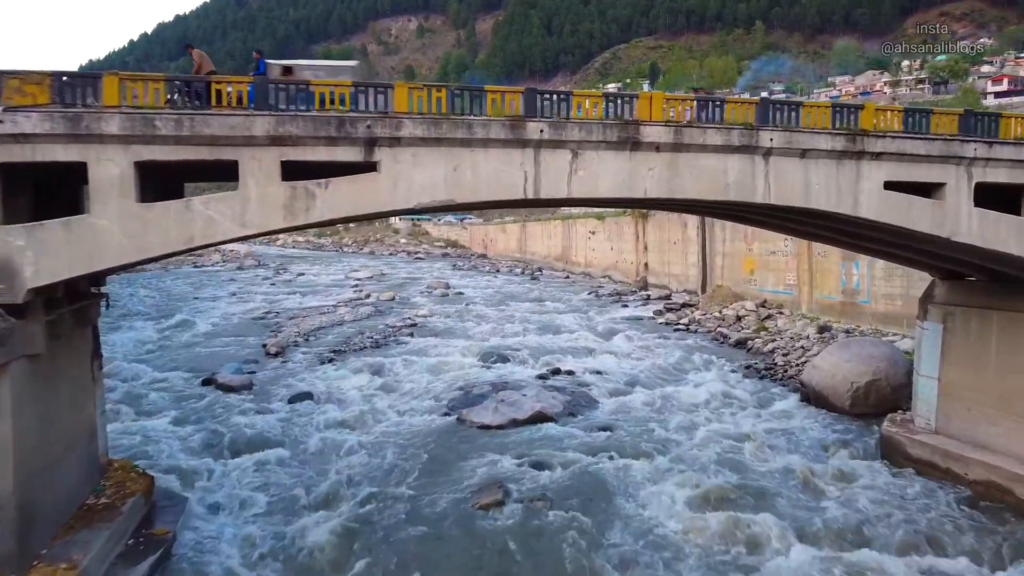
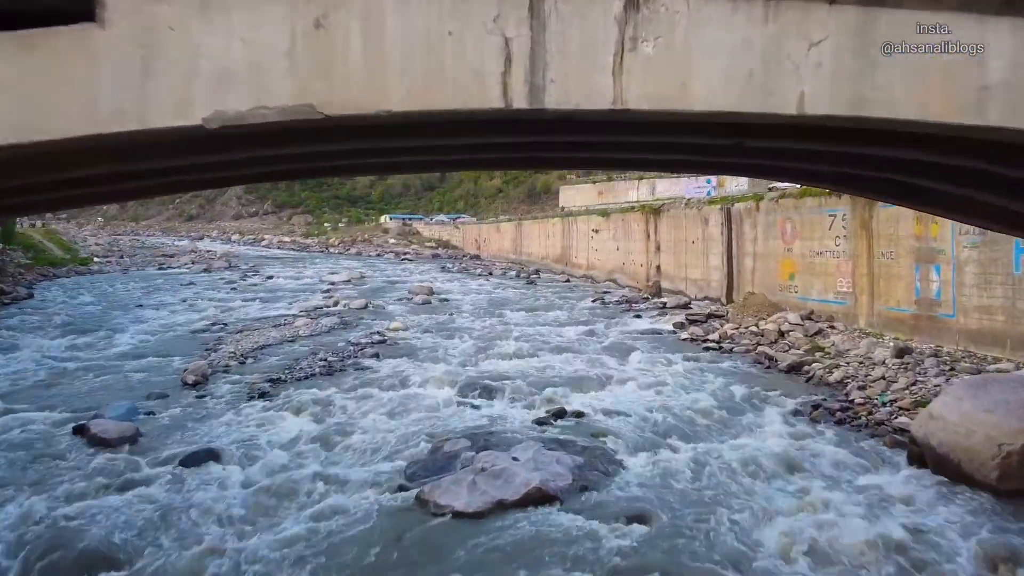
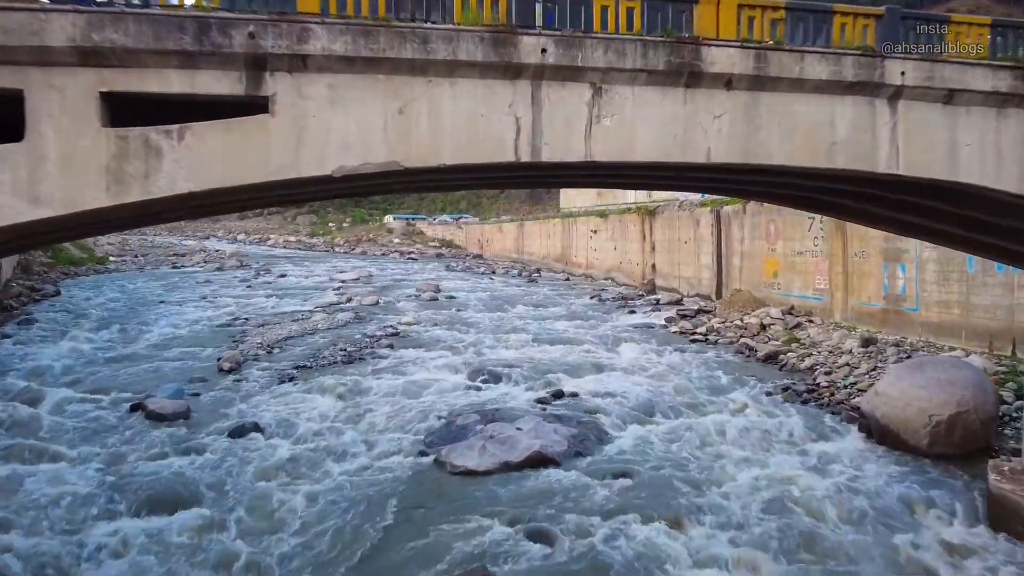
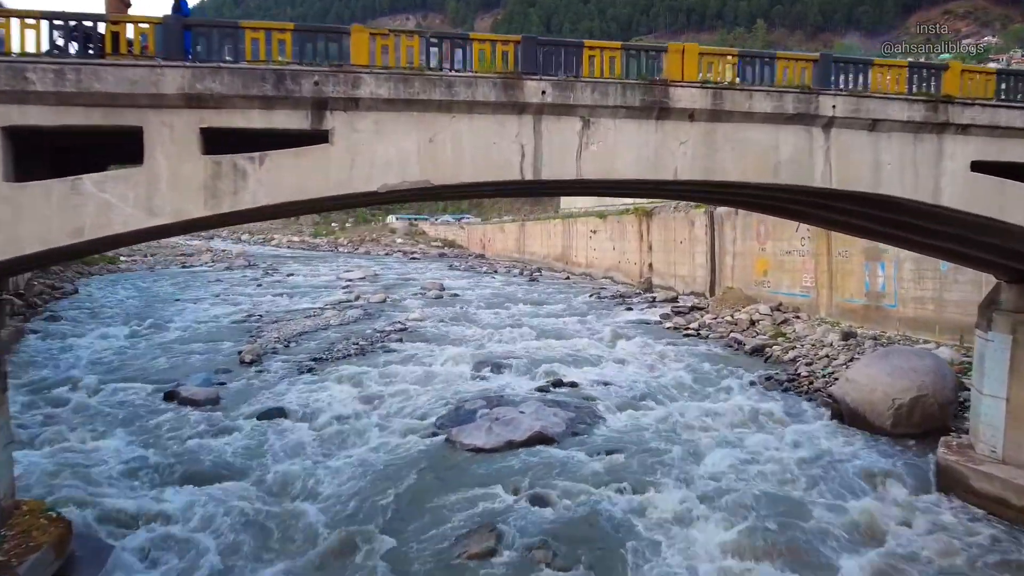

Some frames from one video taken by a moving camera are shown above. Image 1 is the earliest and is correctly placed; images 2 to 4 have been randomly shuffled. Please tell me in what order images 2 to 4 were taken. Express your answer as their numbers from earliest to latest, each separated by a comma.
4, 3, 2
